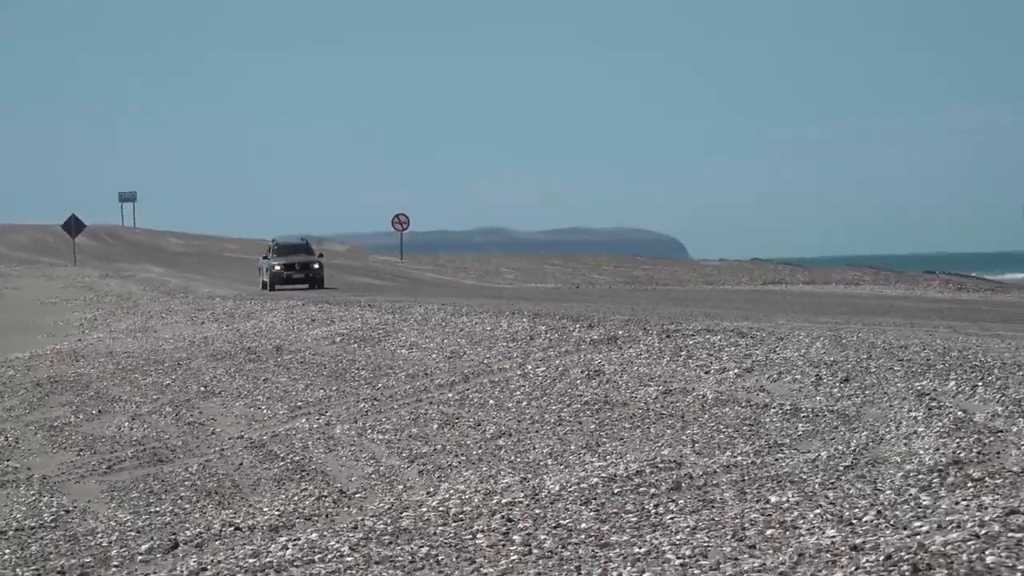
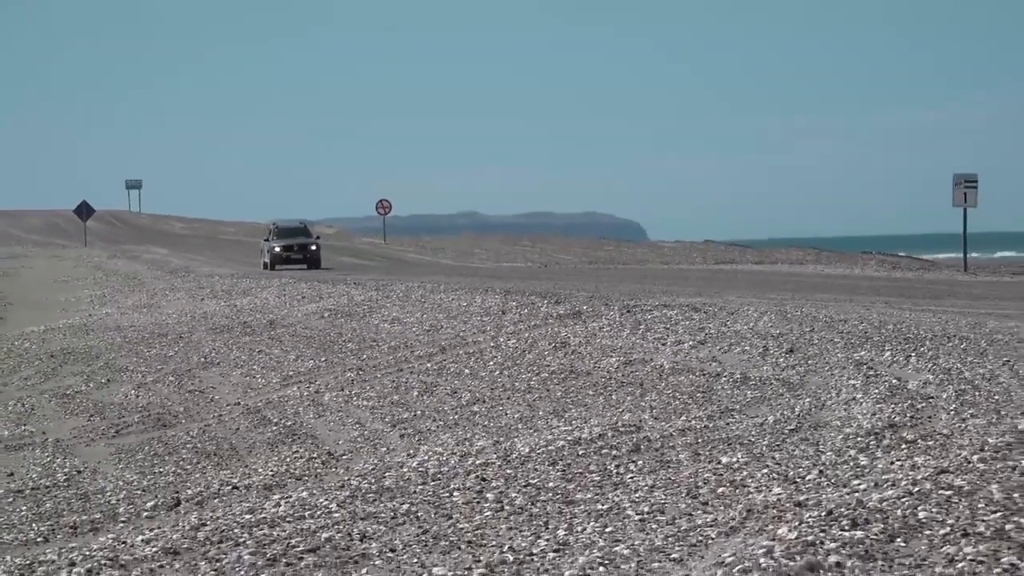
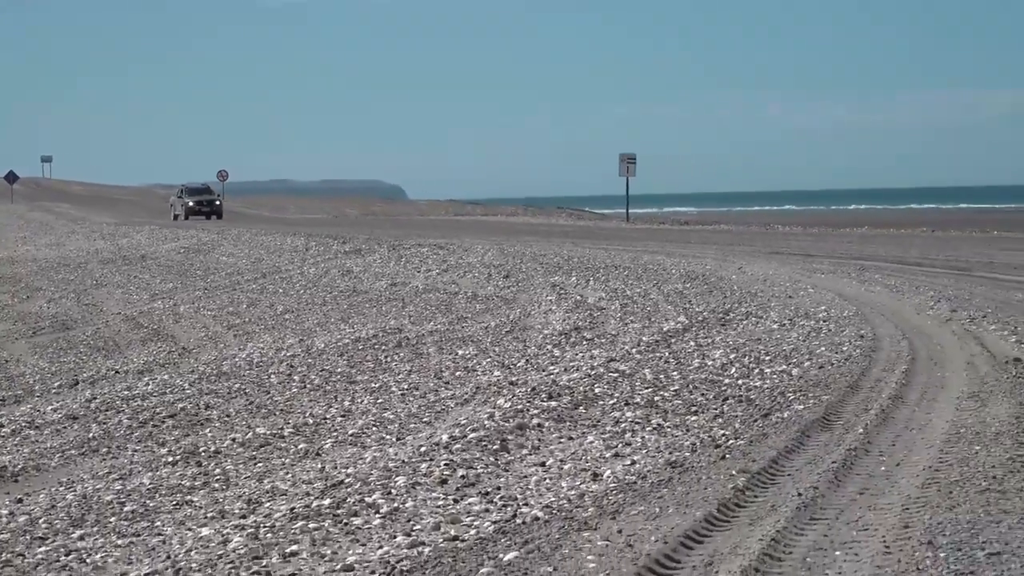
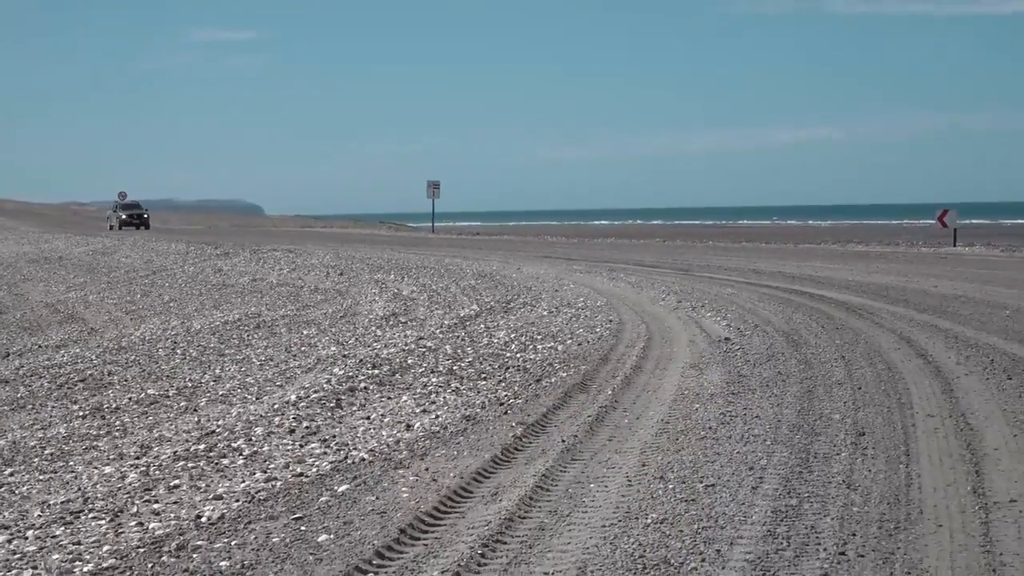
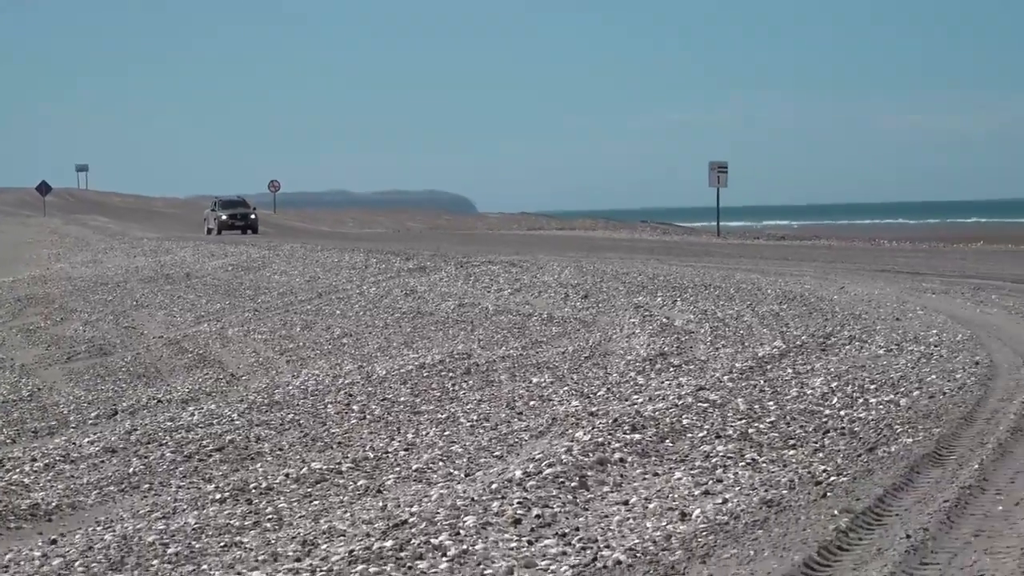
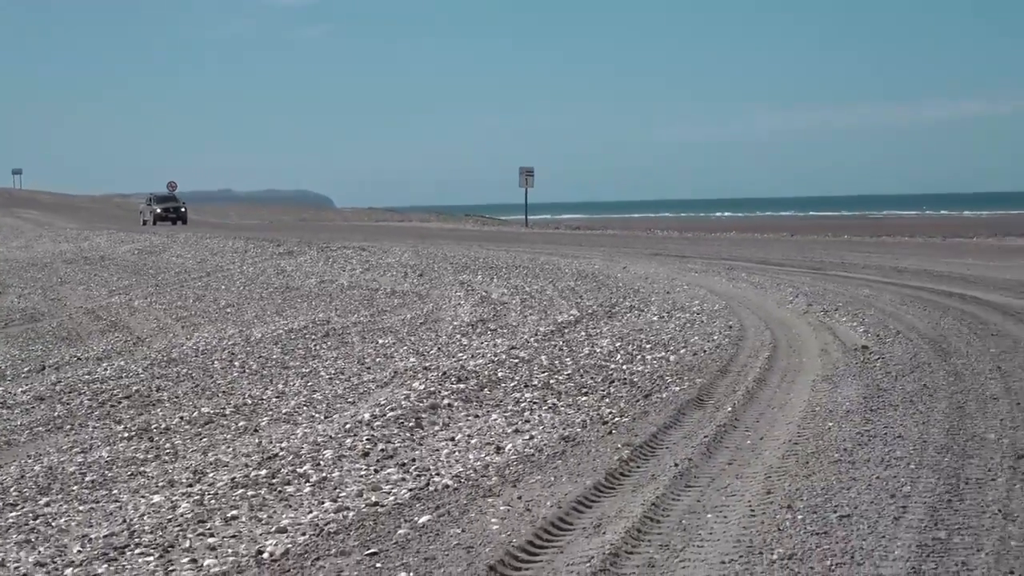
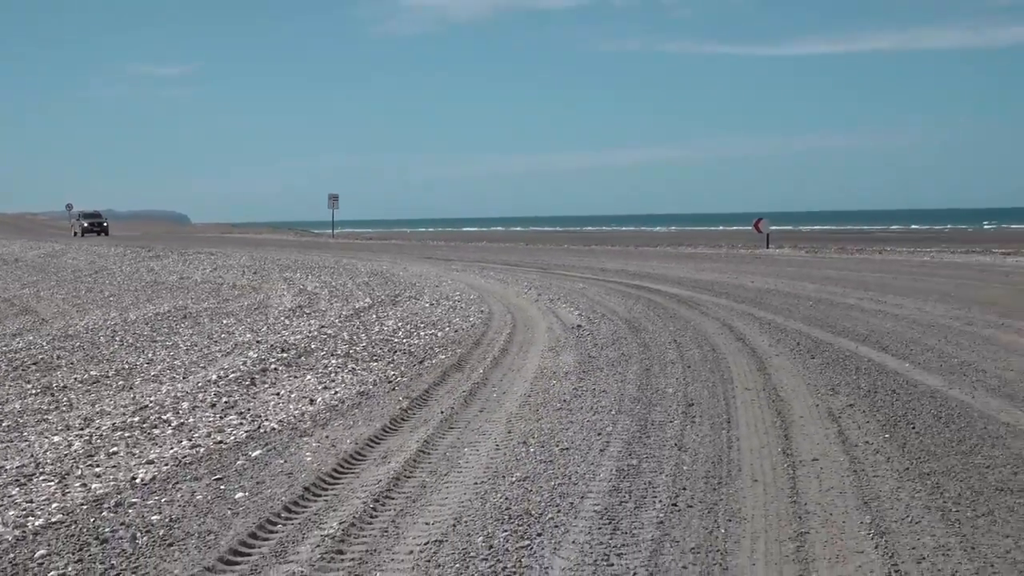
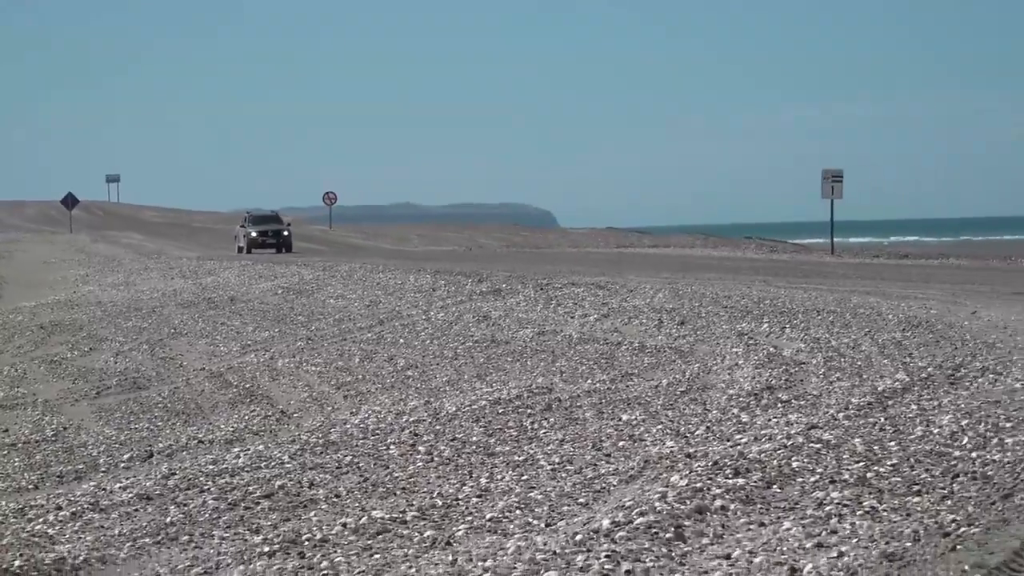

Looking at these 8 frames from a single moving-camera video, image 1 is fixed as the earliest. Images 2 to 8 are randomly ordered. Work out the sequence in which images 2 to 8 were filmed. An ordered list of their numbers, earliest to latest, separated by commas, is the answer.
2, 8, 5, 3, 6, 4, 7
